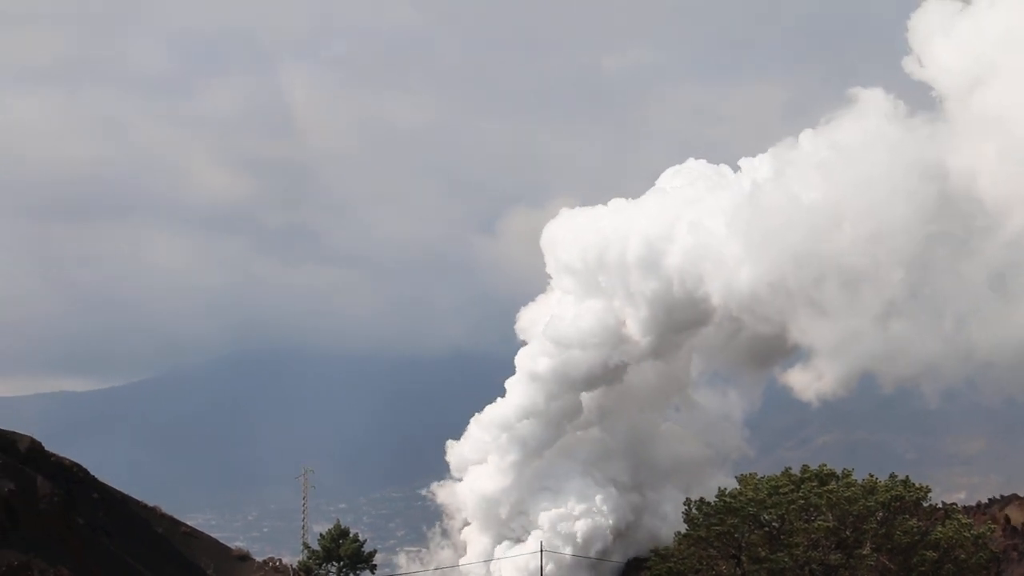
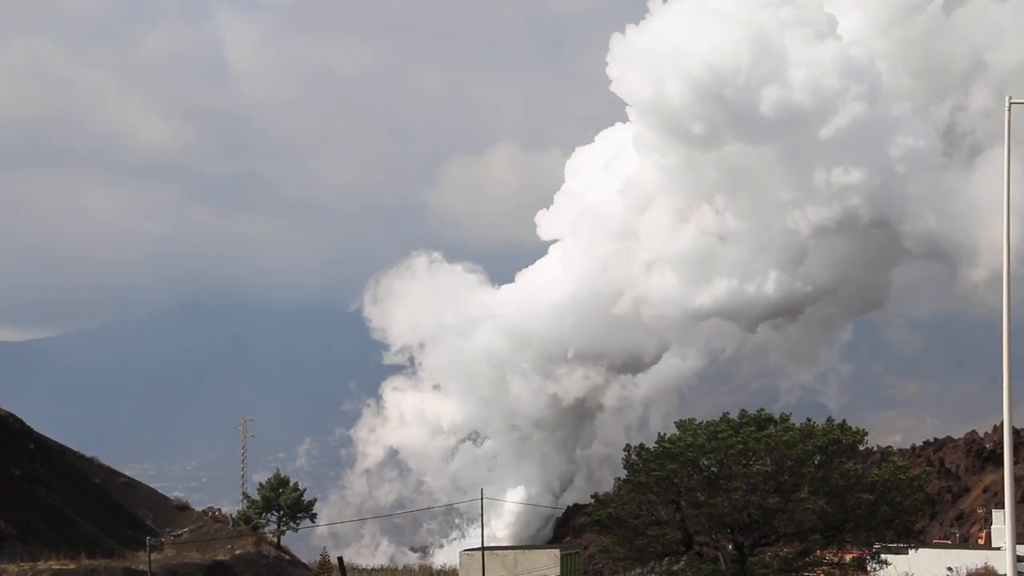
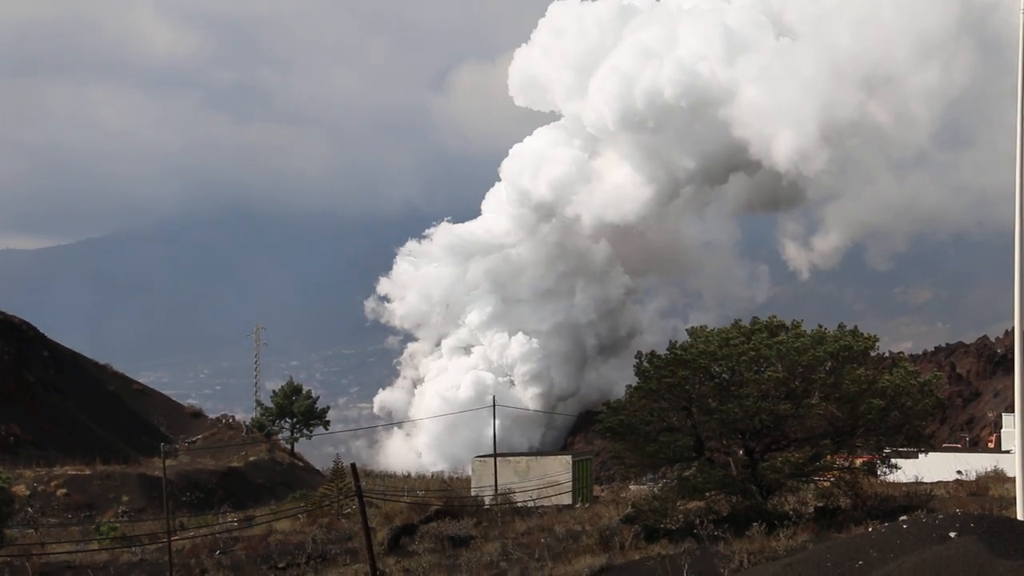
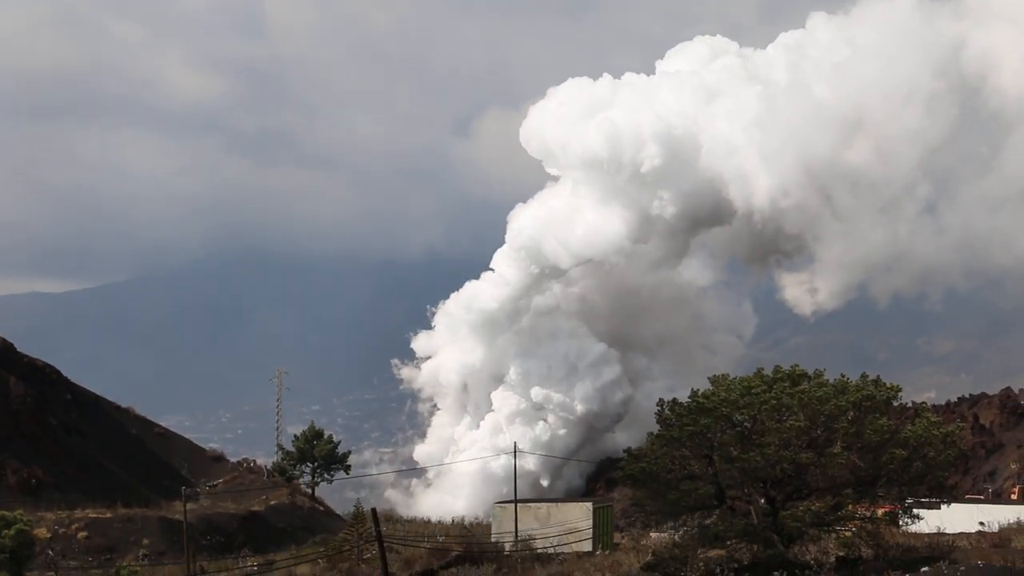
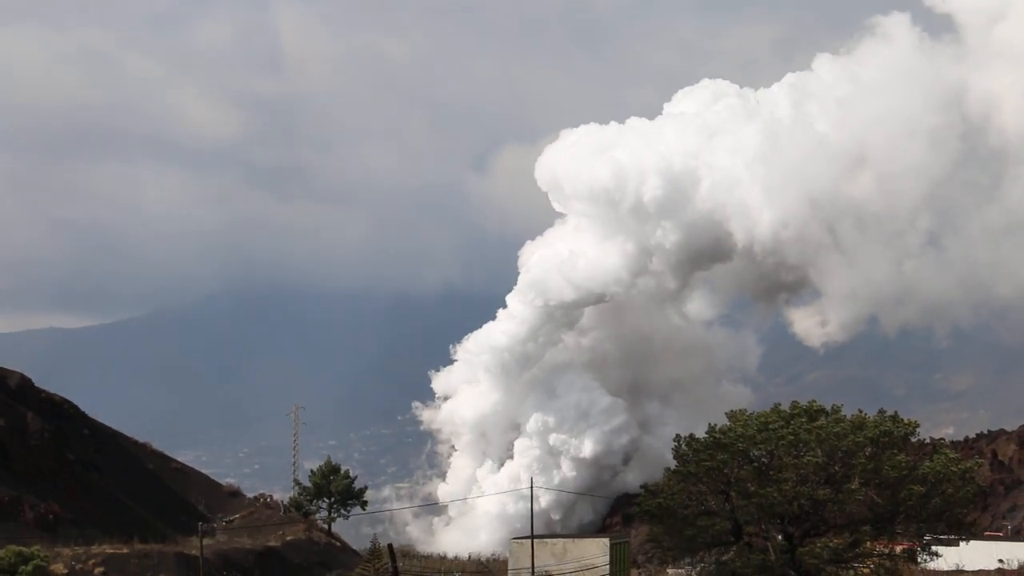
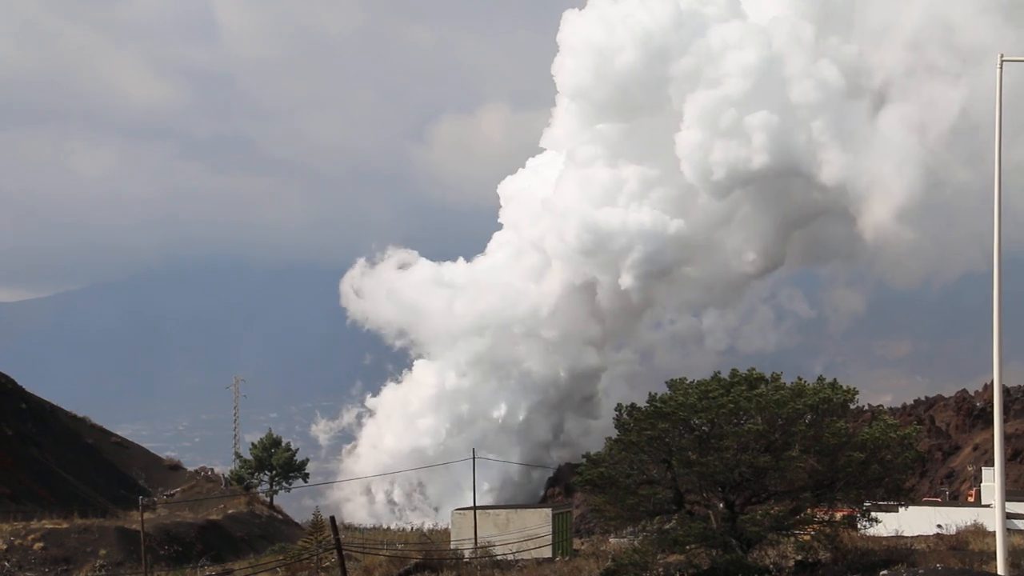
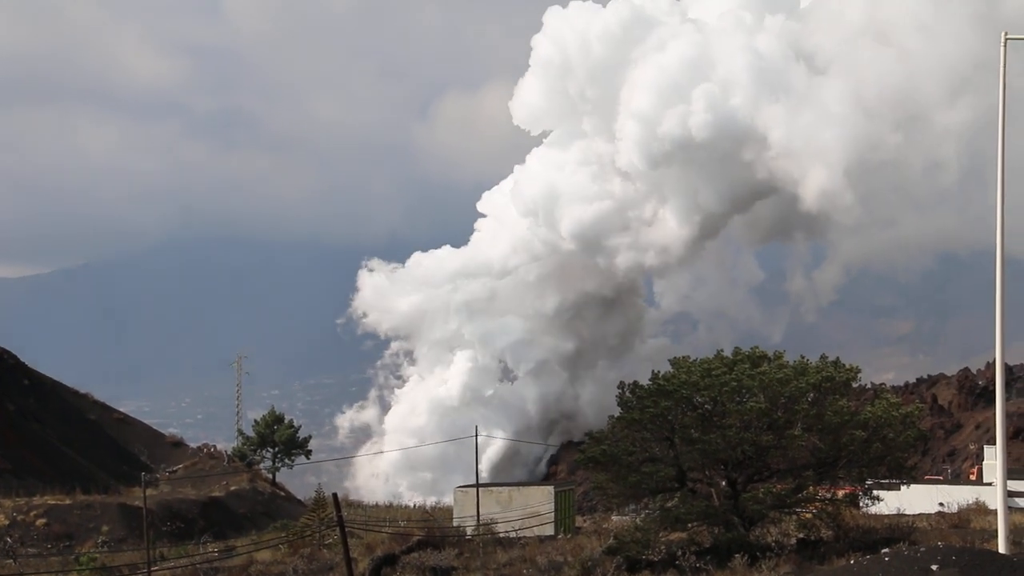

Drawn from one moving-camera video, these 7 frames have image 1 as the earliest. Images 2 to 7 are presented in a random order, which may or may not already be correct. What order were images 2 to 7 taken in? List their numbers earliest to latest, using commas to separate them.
5, 4, 3, 7, 6, 2
